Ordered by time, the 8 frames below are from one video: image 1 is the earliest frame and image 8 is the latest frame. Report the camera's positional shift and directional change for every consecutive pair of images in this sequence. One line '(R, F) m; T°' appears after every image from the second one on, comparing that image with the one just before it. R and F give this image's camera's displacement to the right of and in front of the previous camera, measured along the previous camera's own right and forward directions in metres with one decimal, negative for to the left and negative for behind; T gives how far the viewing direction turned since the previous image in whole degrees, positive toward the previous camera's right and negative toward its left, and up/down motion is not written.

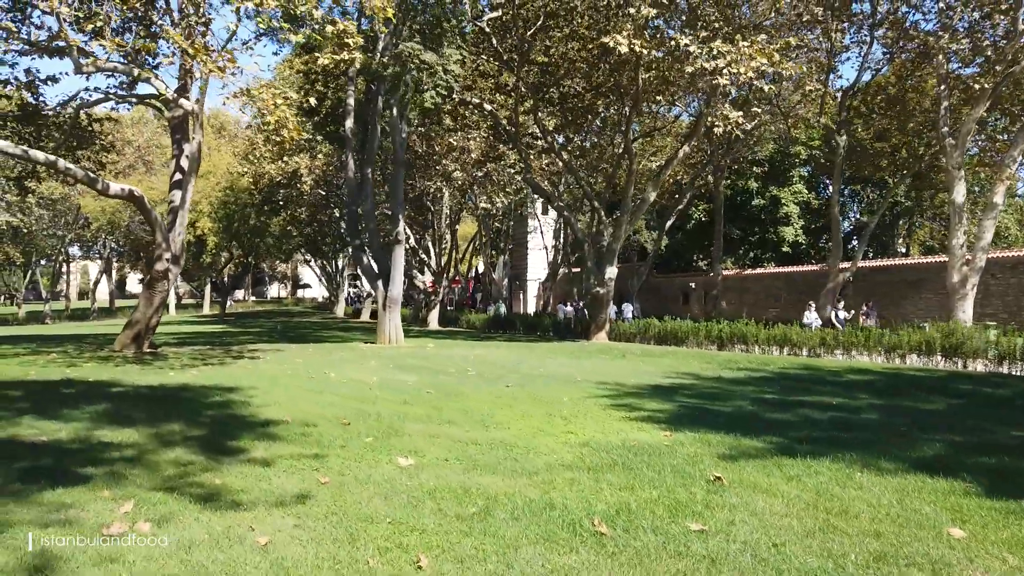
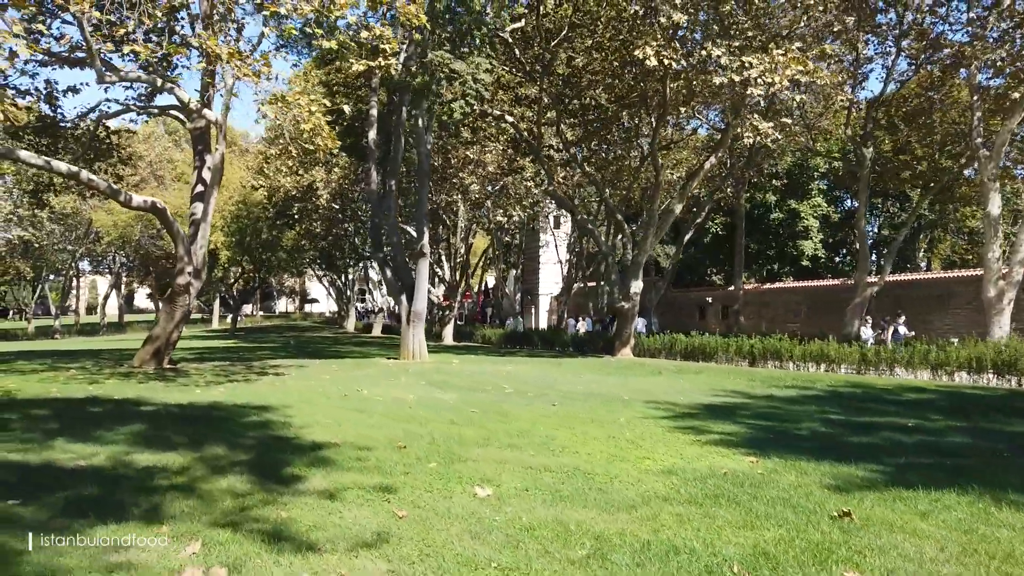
(-0.5, +0.5) m; 0°
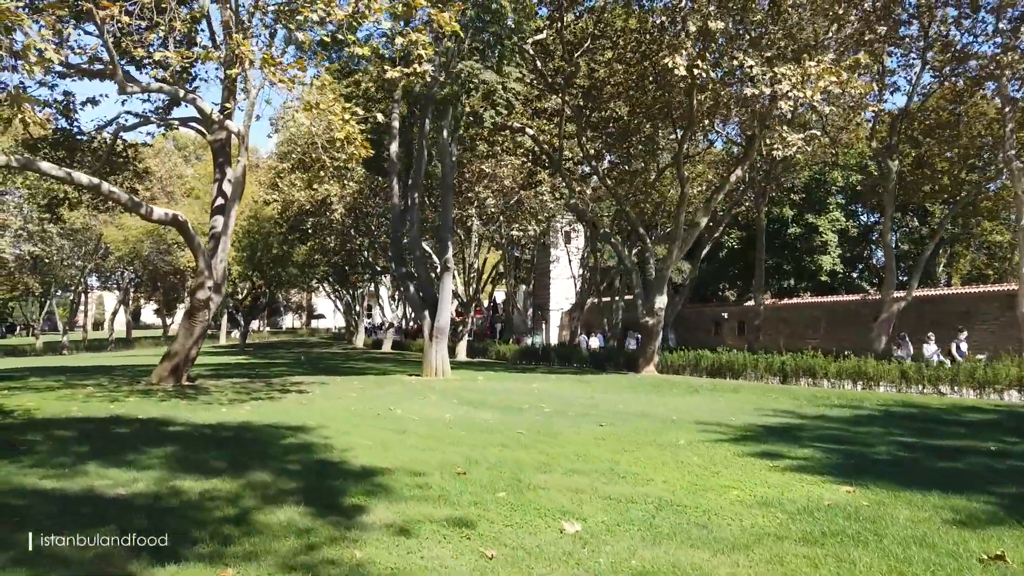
(-0.5, +0.5) m; 0°
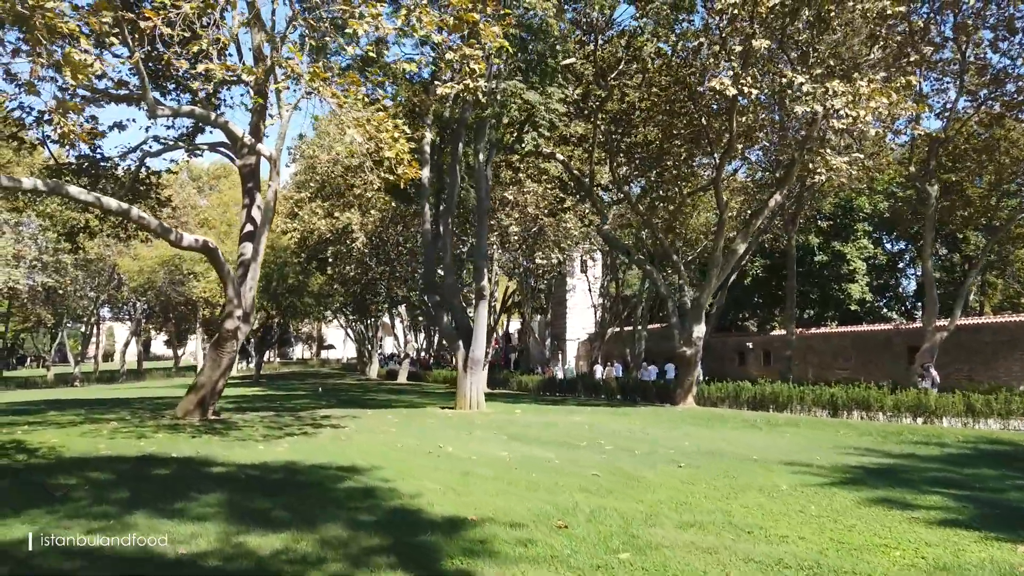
(-0.7, +0.7) m; -1°
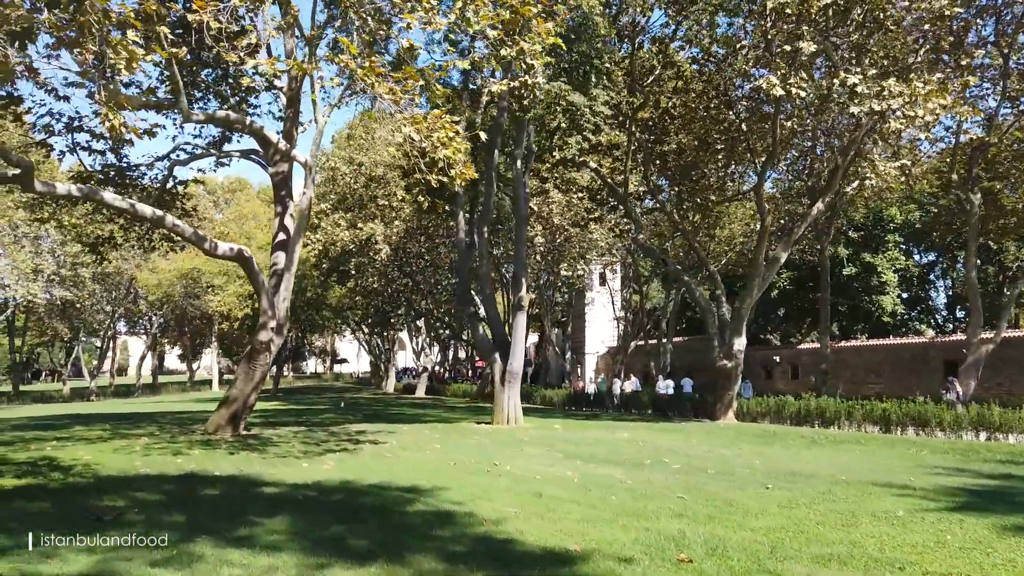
(-0.7, +0.6) m; -1°
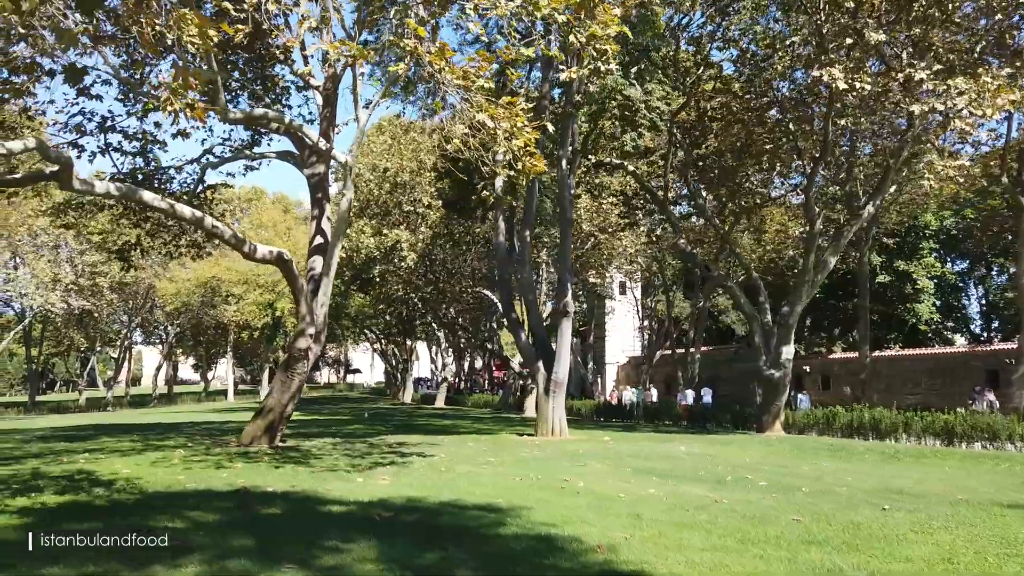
(-0.7, +0.7) m; -1°
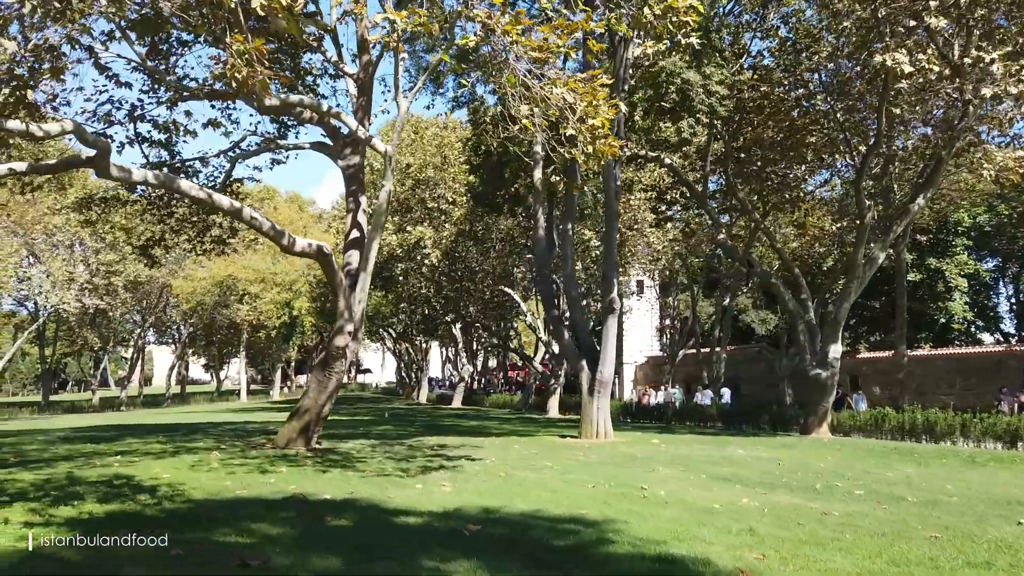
(-0.7, +0.7) m; -1°
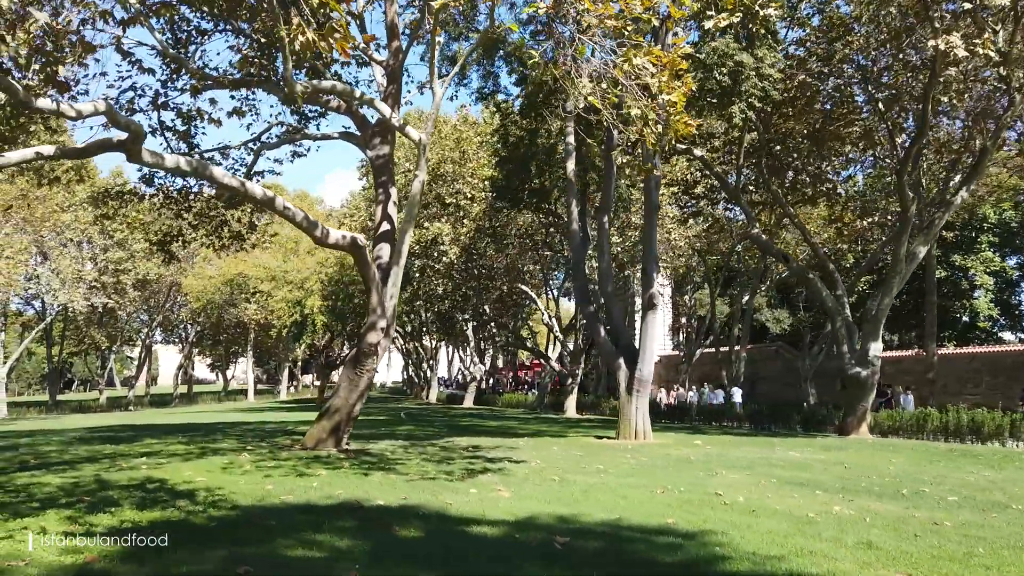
(-0.6, +0.6) m; 0°
